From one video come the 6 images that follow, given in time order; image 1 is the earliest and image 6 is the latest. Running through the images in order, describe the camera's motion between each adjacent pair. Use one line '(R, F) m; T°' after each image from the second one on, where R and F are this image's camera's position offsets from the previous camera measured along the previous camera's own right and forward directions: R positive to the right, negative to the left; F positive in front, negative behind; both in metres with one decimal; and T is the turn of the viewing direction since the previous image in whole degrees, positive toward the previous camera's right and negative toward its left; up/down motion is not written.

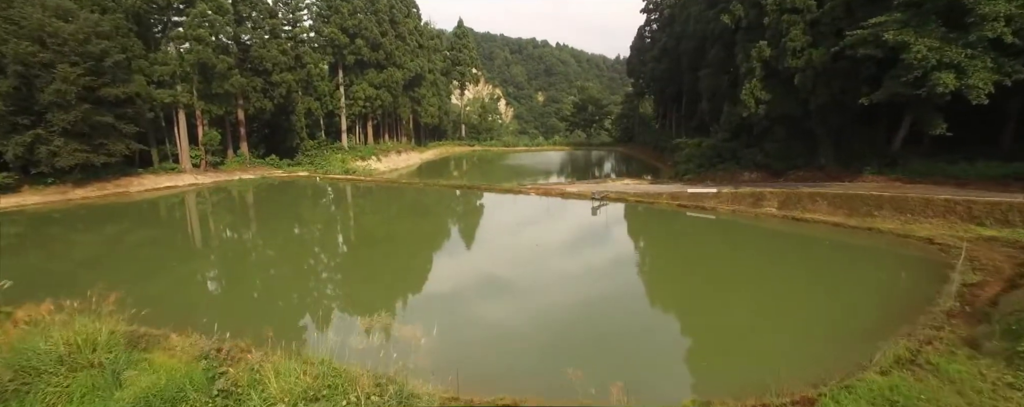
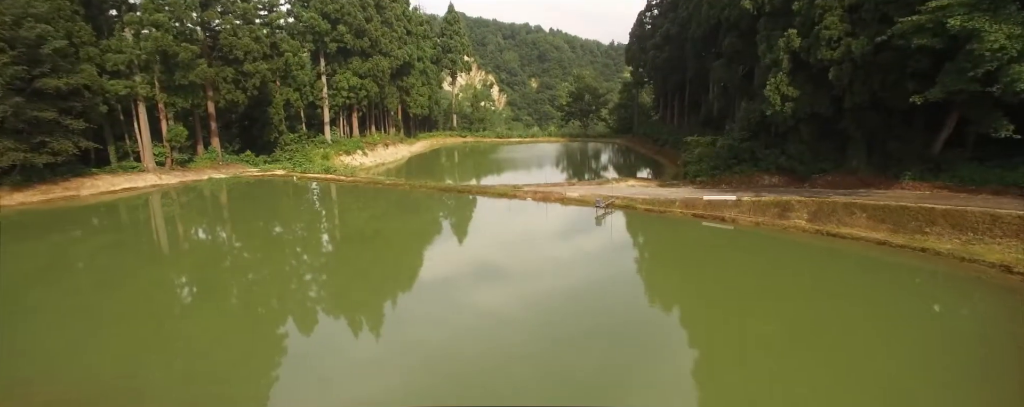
(0.0, +1.7) m; +1°
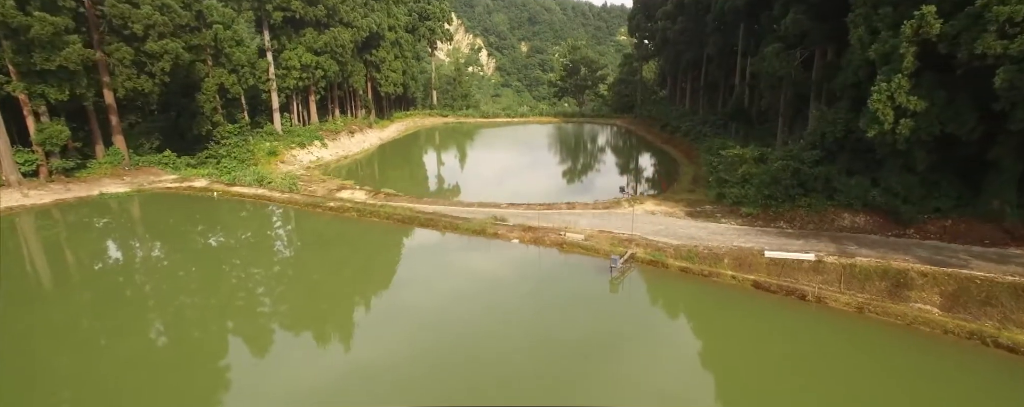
(+0.3, +4.4) m; +1°
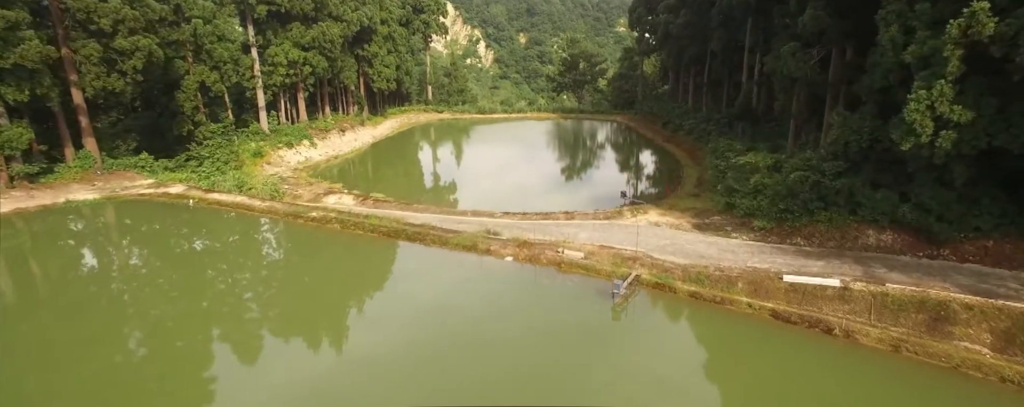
(+0.1, +1.0) m; 0°
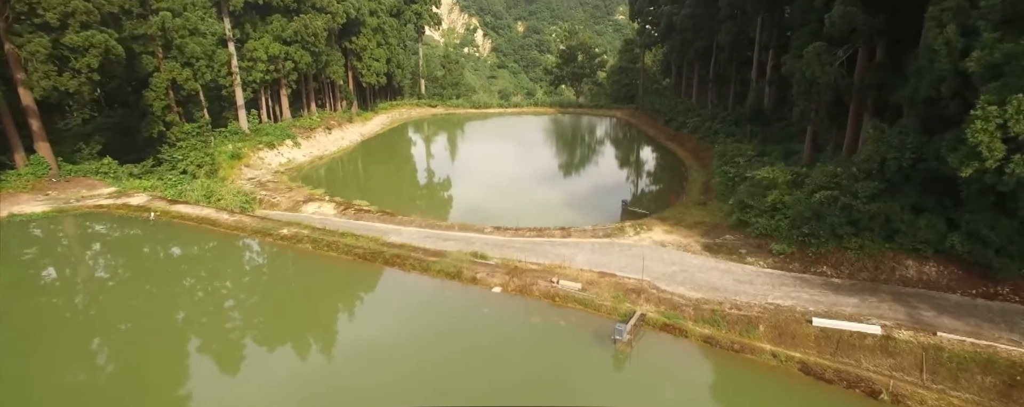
(+0.2, +1.3) m; 0°
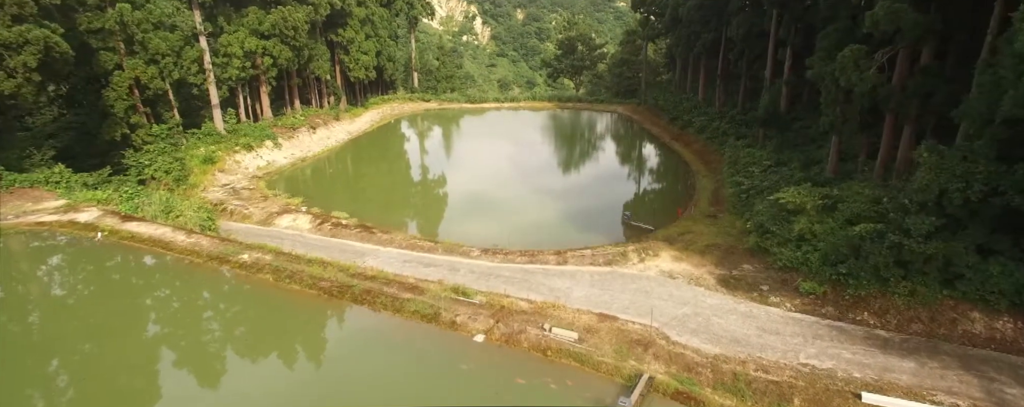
(+0.3, +1.5) m; 0°
